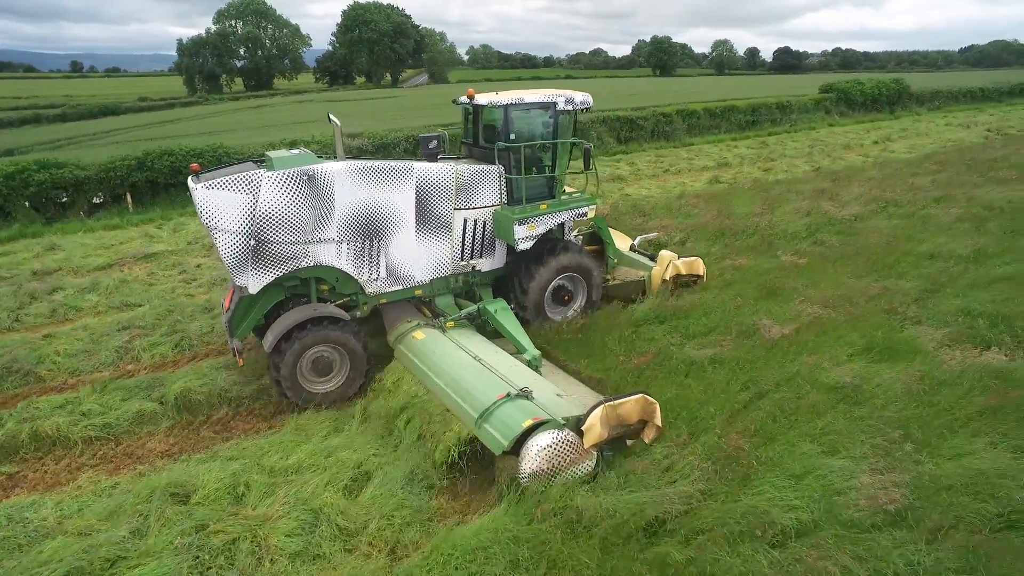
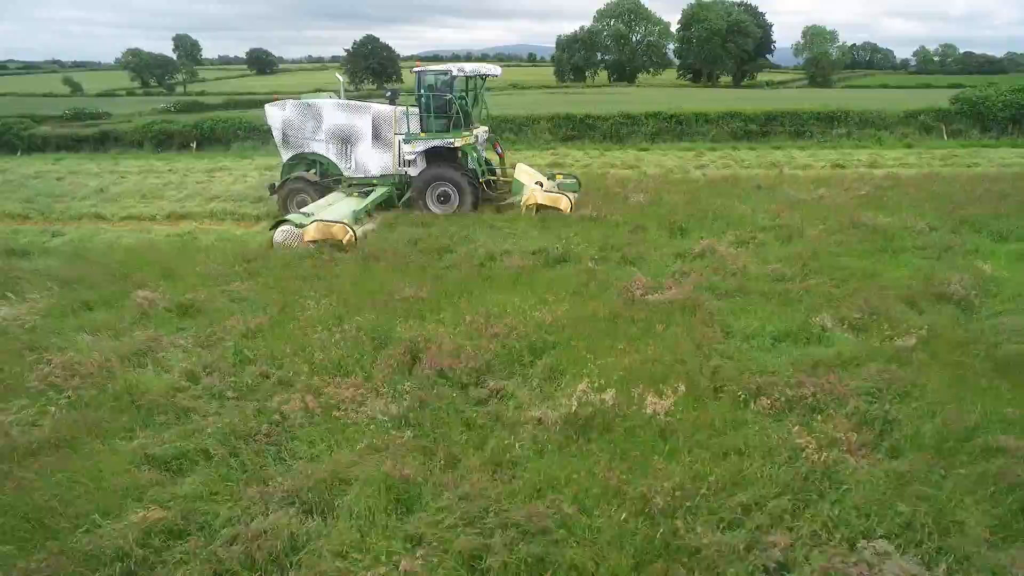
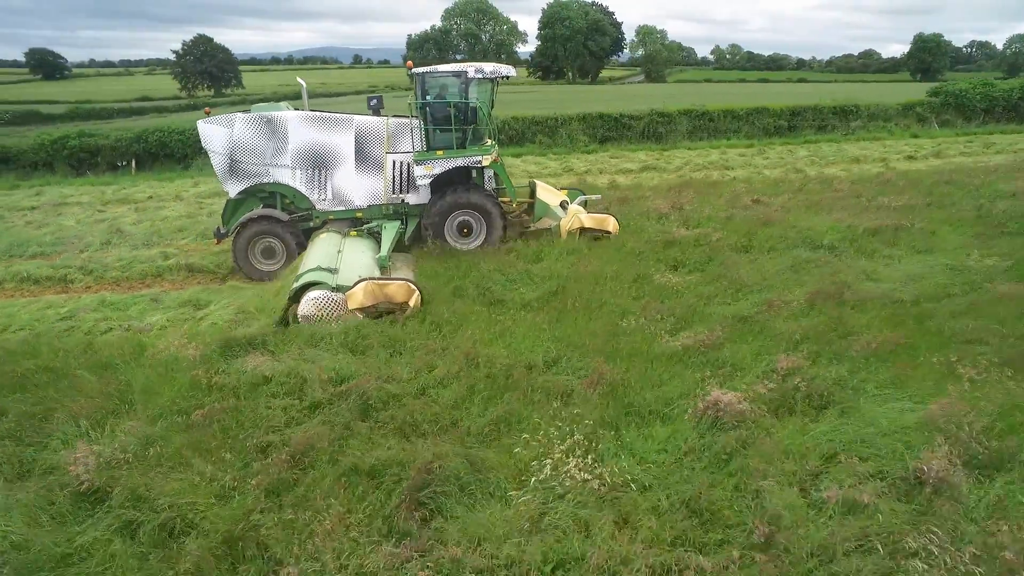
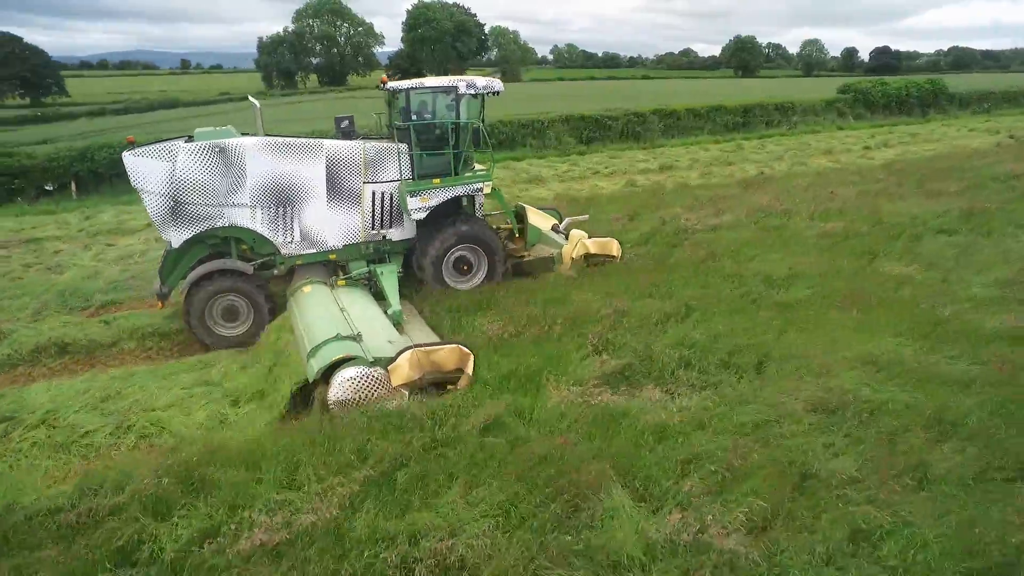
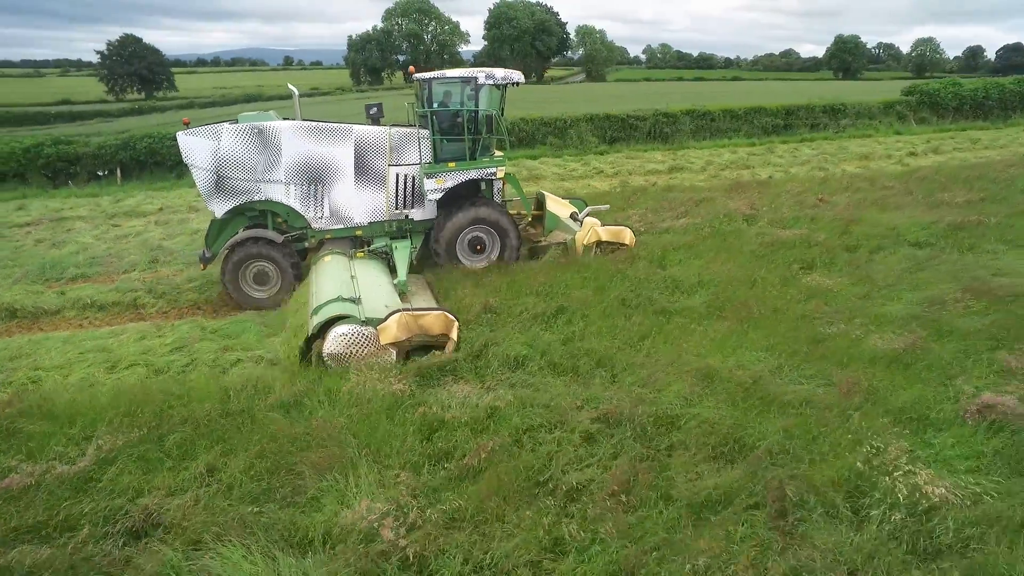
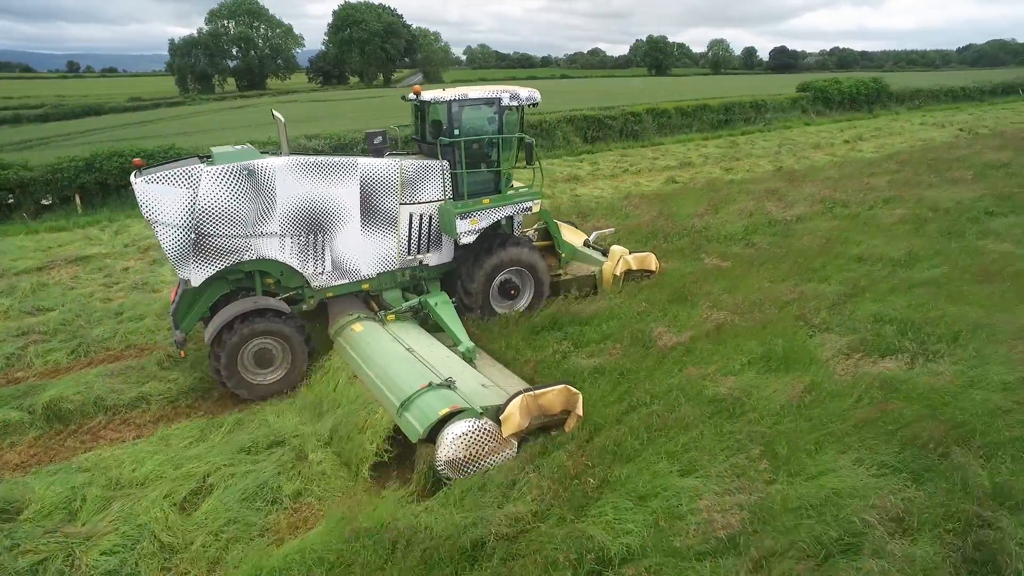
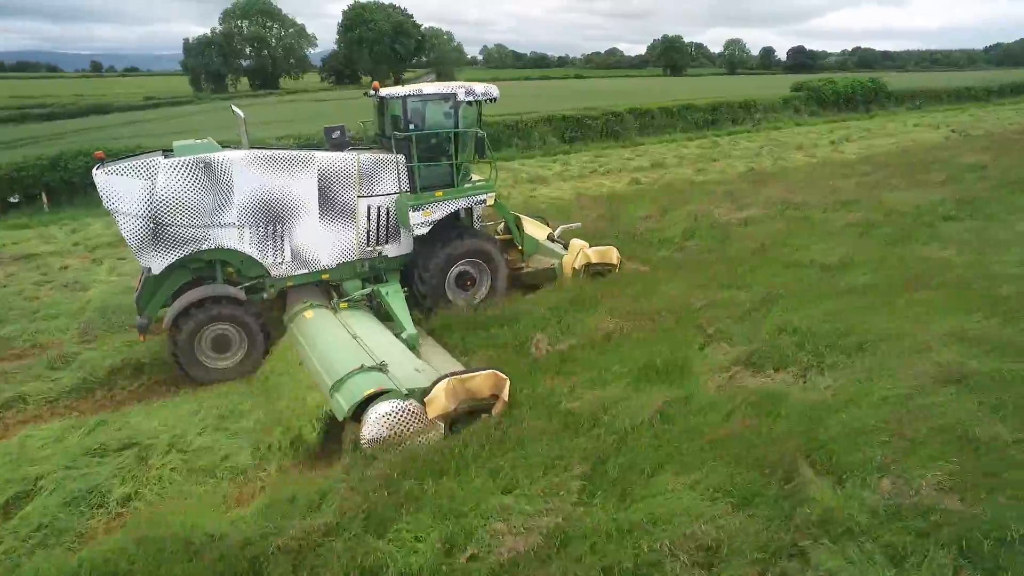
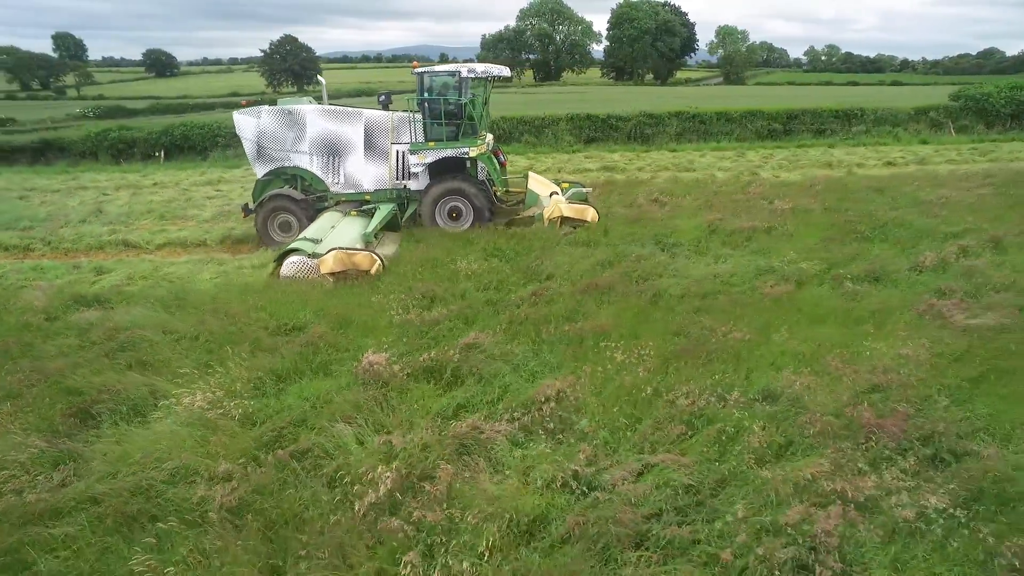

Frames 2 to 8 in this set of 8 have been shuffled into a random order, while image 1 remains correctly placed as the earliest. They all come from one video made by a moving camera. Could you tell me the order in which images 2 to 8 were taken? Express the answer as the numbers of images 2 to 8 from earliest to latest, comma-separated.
6, 7, 4, 5, 3, 8, 2
